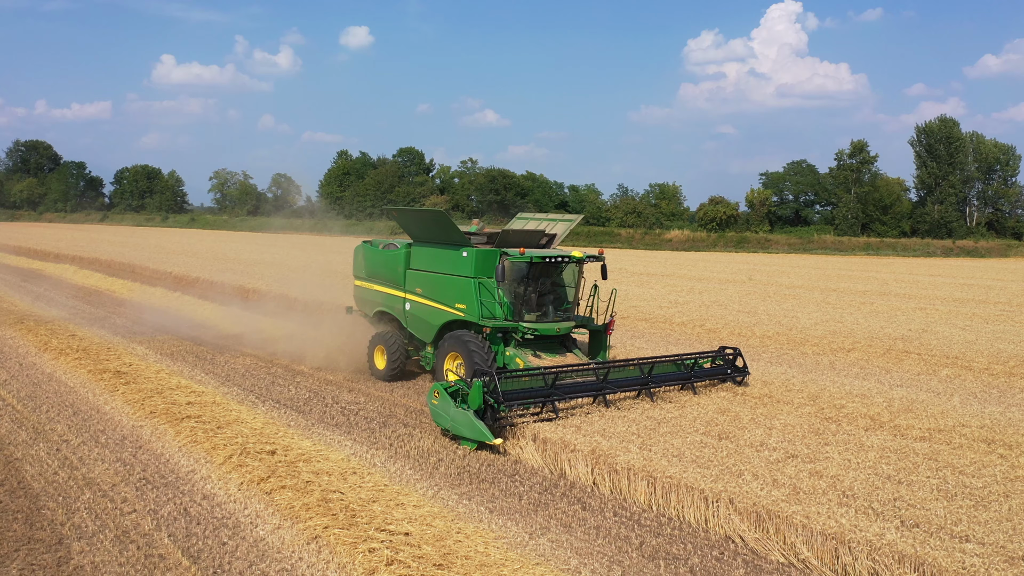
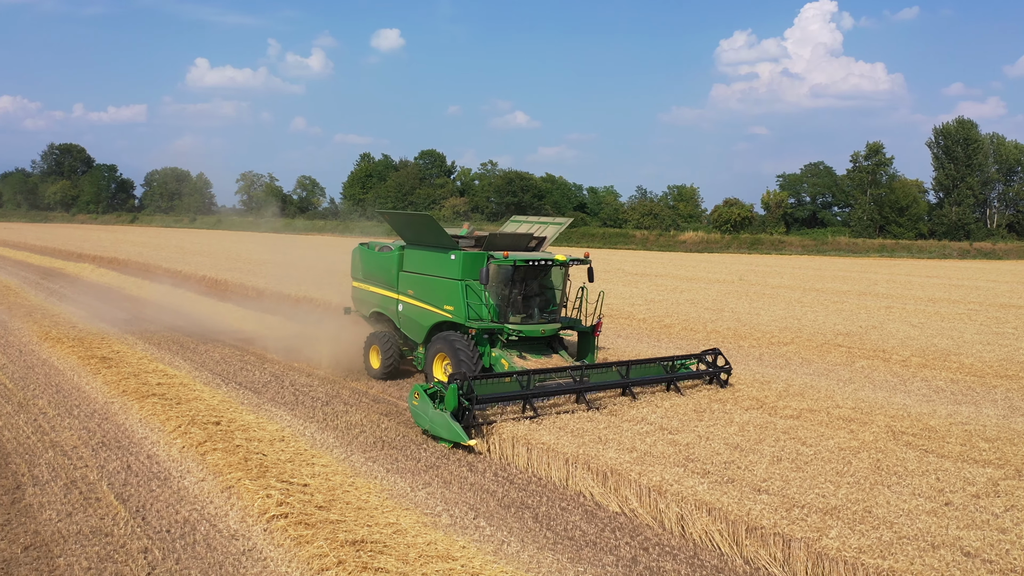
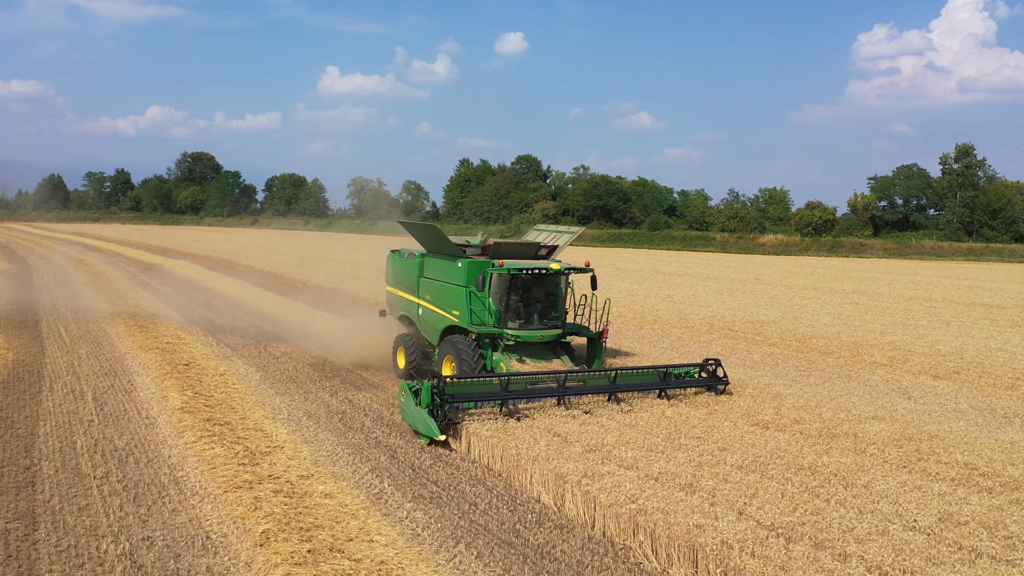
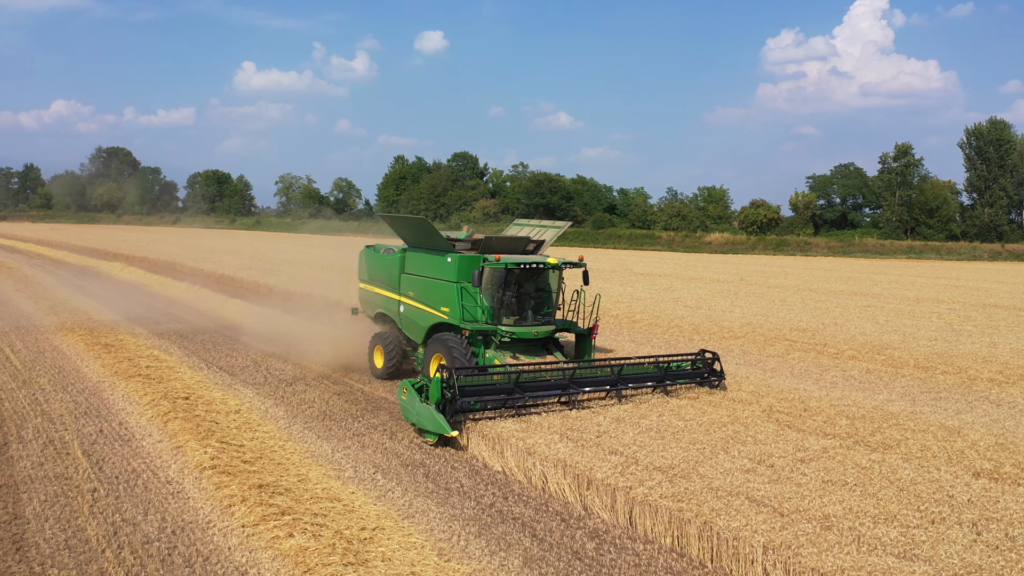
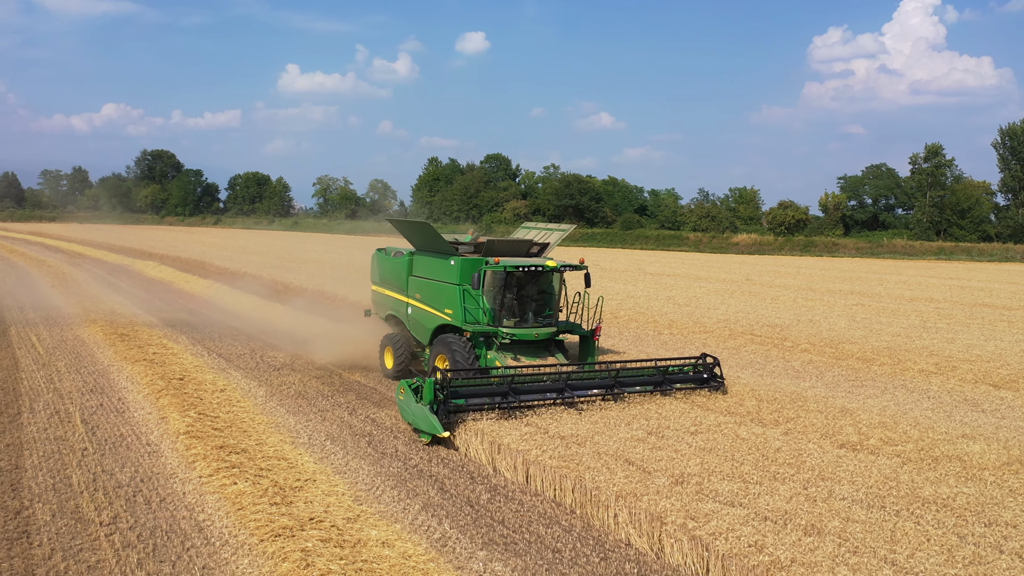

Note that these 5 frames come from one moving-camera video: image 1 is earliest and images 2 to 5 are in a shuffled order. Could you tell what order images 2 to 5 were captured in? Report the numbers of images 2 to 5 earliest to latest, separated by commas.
2, 4, 5, 3
